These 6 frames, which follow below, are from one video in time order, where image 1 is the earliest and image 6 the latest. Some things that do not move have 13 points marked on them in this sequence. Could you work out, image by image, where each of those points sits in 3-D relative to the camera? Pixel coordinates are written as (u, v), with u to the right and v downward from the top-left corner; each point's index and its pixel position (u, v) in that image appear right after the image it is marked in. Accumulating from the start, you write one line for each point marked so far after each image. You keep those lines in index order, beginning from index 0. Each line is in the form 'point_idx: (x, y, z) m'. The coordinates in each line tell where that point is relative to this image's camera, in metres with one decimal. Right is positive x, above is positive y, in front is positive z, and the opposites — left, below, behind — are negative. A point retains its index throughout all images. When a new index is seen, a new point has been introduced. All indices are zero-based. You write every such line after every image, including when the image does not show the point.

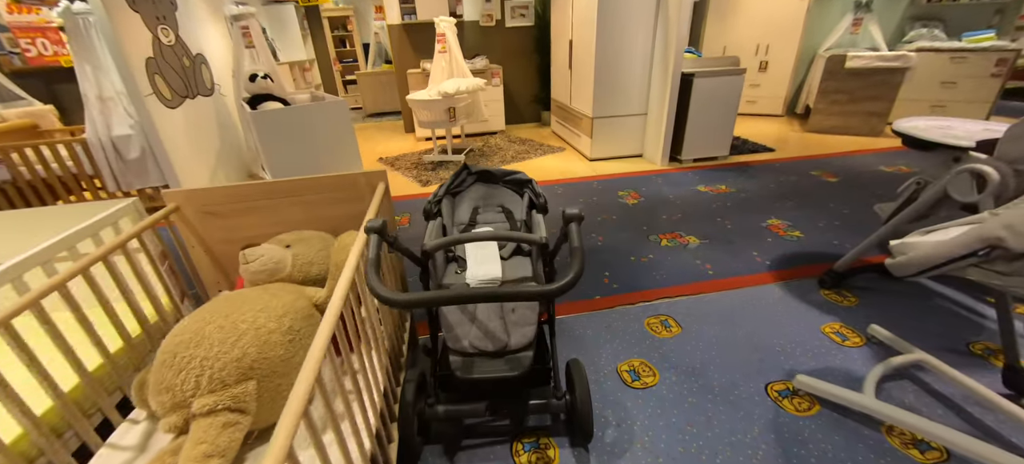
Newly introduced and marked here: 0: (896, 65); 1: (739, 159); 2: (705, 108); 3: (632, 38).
0: (+4.0, +1.8, +4.1) m
1: (+2.3, +0.7, +3.8) m
2: (+1.8, +1.2, +3.5) m
3: (+1.1, +1.8, +3.5) m
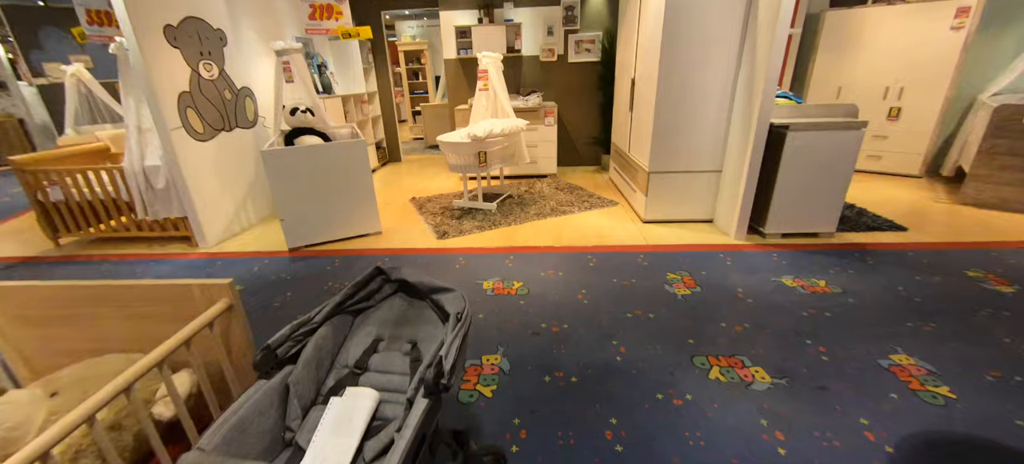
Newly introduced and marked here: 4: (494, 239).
0: (+4.3, +0.8, +2.8) m
1: (+2.5, 0.0, +2.9) m
2: (+2.1, +0.5, +2.7) m
3: (+1.4, +1.1, +2.8) m
4: (-0.1, -0.1, +3.0) m
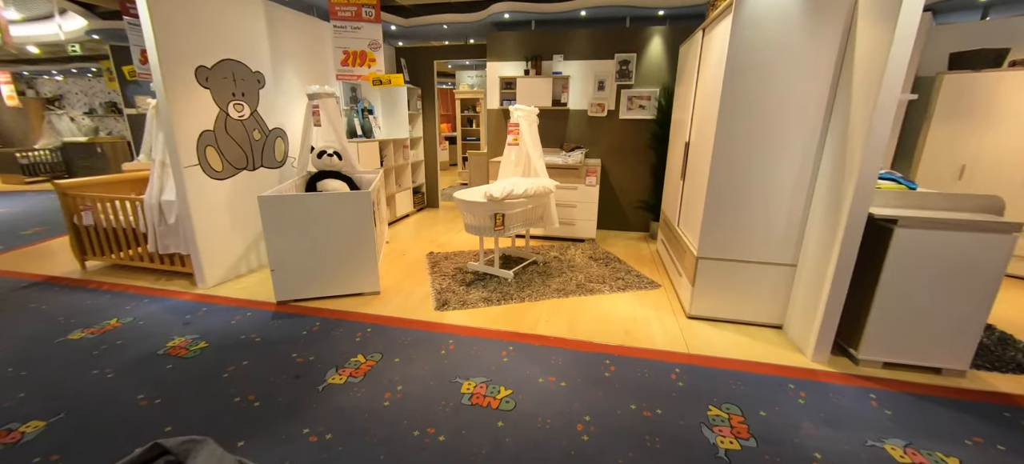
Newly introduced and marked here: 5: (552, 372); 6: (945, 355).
0: (+4.4, -0.1, +1.8) m
1: (+2.5, -0.8, +2.0) m
2: (+2.1, -0.2, +1.9) m
3: (+1.5, +0.5, +2.2) m
4: (-0.1, -0.6, +2.6) m
5: (+0.2, -0.7, +2.0) m
6: (+2.3, -0.6, +2.0) m
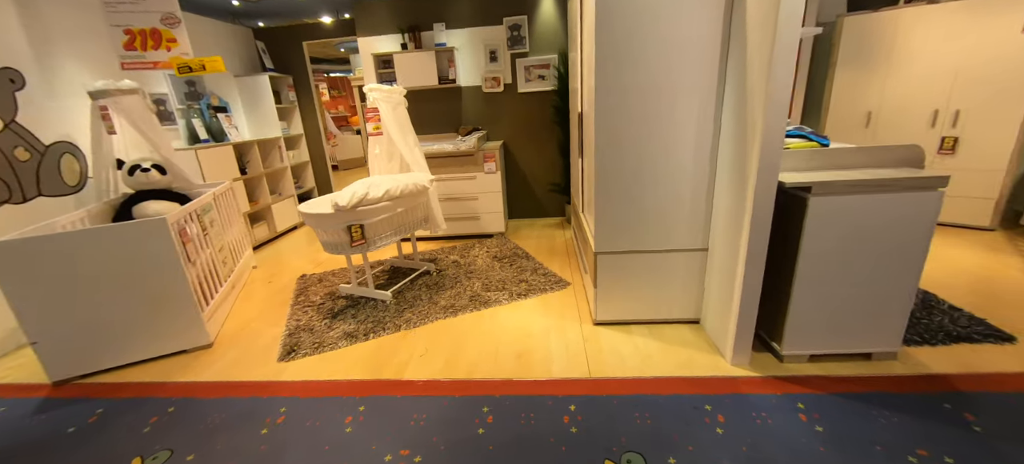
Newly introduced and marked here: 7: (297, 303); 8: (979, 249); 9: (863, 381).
0: (+3.7, +0.3, +1.7) m
1: (+1.8, -0.6, +1.7) m
2: (+1.4, -0.1, +1.6) m
3: (+0.7, +0.6, +1.8) m
4: (-0.8, -0.7, +2.0) m
5: (-0.4, -0.8, +1.5) m
6: (+1.6, -0.5, +1.7) m
7: (-1.5, -0.5, +2.6) m
8: (+3.3, -0.1, +2.7) m
9: (+1.5, -0.6, +1.7) m
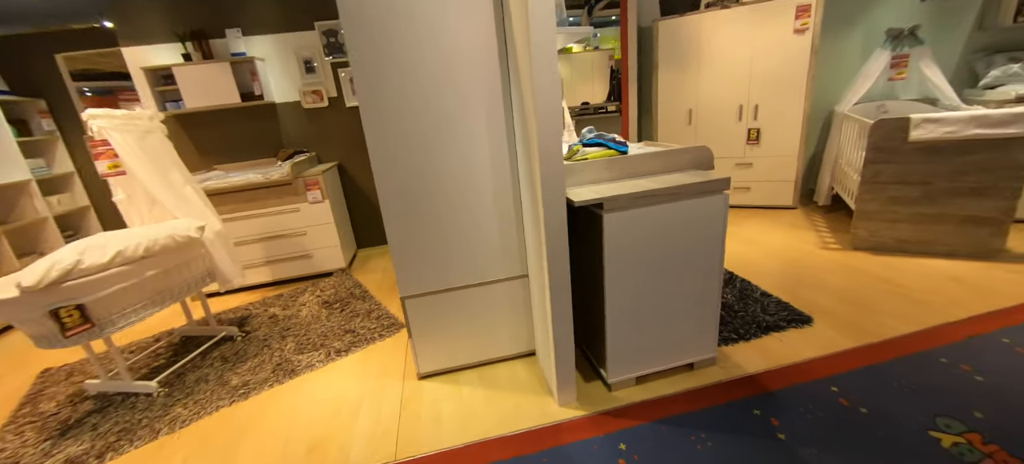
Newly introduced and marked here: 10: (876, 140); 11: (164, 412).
0: (+2.7, +0.5, +2.1) m
1: (+1.0, -0.6, +1.7) m
2: (+0.5, -0.1, +1.5) m
3: (-0.2, +0.4, +1.5) m
4: (-1.6, -1.0, +1.4) m
5: (-1.1, -1.1, +1.0) m
6: (+0.8, -0.5, +1.6) m
7: (-2.4, -0.9, +1.9) m
8: (+2.1, 0.0, +3.0) m
9: (+0.7, -0.7, +1.6) m
10: (+2.3, +0.6, +2.4) m
11: (-1.6, -0.8, +1.8) m
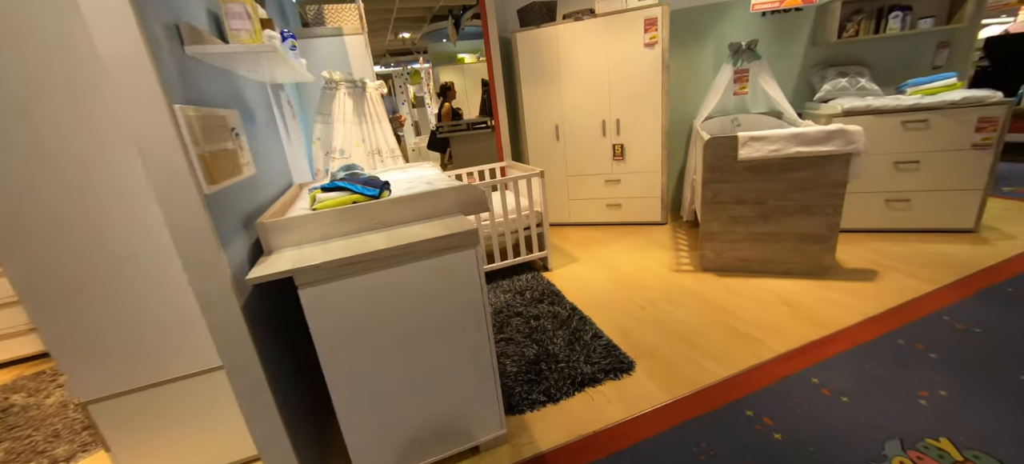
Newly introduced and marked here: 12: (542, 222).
0: (+1.6, +0.4, +2.0) m
1: (+0.1, -0.8, +1.4) m
2: (-0.4, -0.3, +1.2) m
3: (-1.2, +0.2, +1.2) m
4: (-2.4, -1.3, +0.8) m
5: (-1.9, -1.4, +0.5) m
6: (-0.1, -0.7, +1.4) m
7: (-3.3, -1.3, +1.2) m
8: (+1.0, -0.1, +2.9) m
9: (-0.2, -0.9, +1.3) m
10: (+1.2, +0.4, +2.3) m
11: (-2.5, -1.2, +1.2) m
12: (+0.2, +0.1, +2.6) m
